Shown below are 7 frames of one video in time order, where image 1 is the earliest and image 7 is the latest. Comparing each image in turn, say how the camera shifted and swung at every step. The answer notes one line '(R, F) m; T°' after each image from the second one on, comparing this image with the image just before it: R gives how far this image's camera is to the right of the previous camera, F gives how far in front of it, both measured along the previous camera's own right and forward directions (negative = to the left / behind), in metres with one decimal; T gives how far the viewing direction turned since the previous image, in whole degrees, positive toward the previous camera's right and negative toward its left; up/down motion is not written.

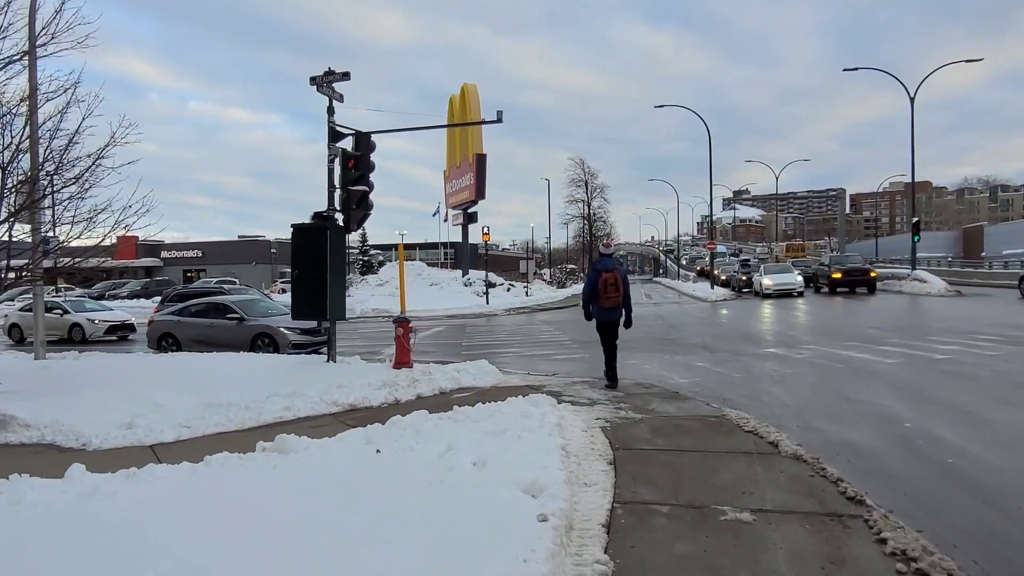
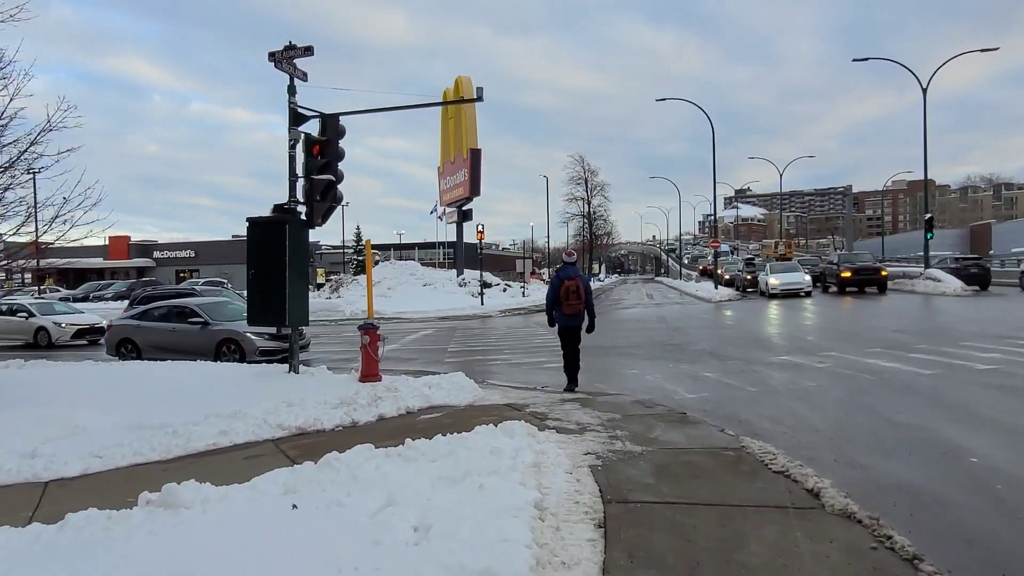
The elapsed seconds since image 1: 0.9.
(+0.2, +1.3) m; 0°
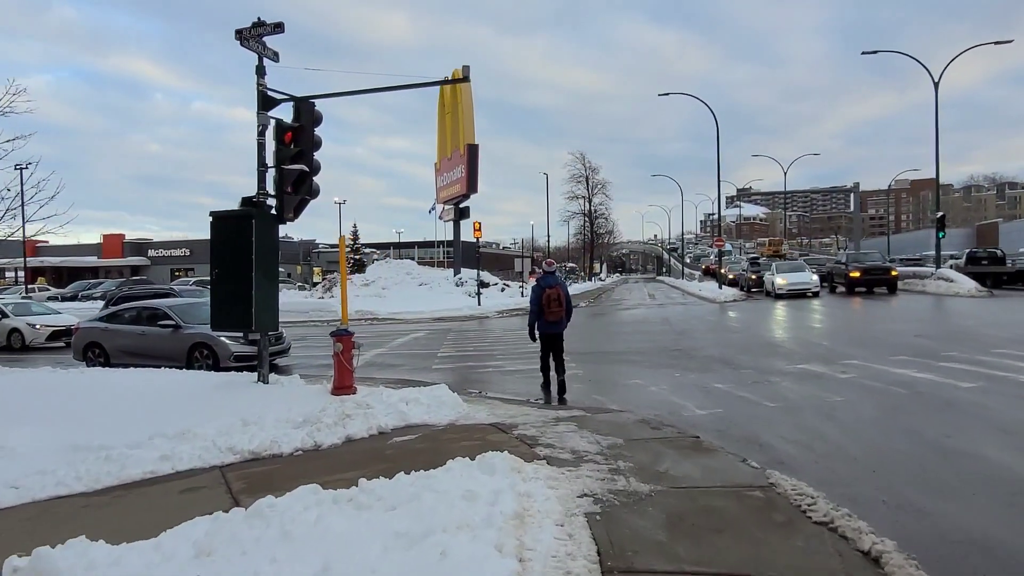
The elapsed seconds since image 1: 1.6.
(+0.1, +1.0) m; 0°
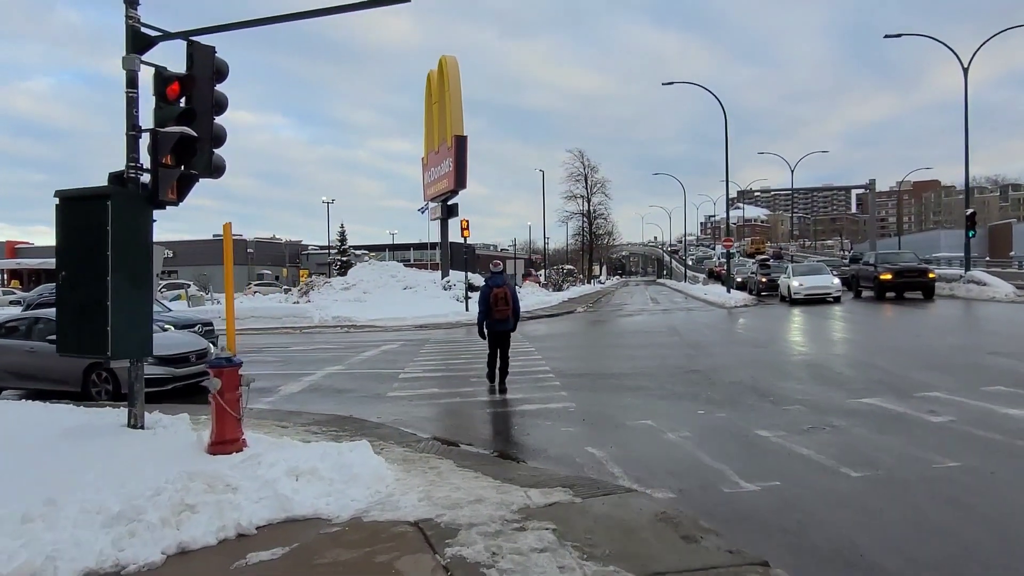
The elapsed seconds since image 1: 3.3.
(+0.3, +2.6) m; 0°
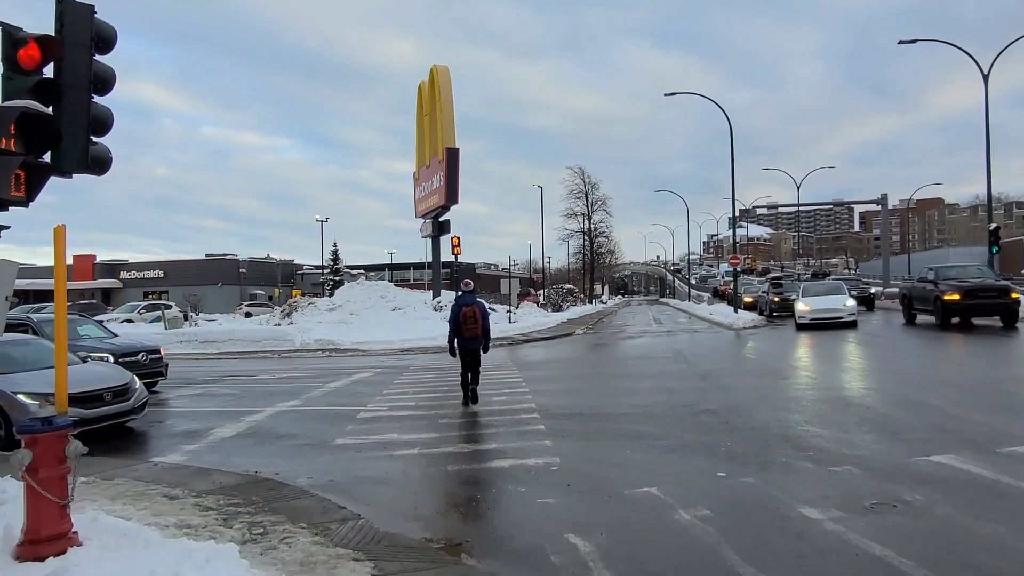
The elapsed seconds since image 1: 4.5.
(+0.3, +1.8) m; 0°
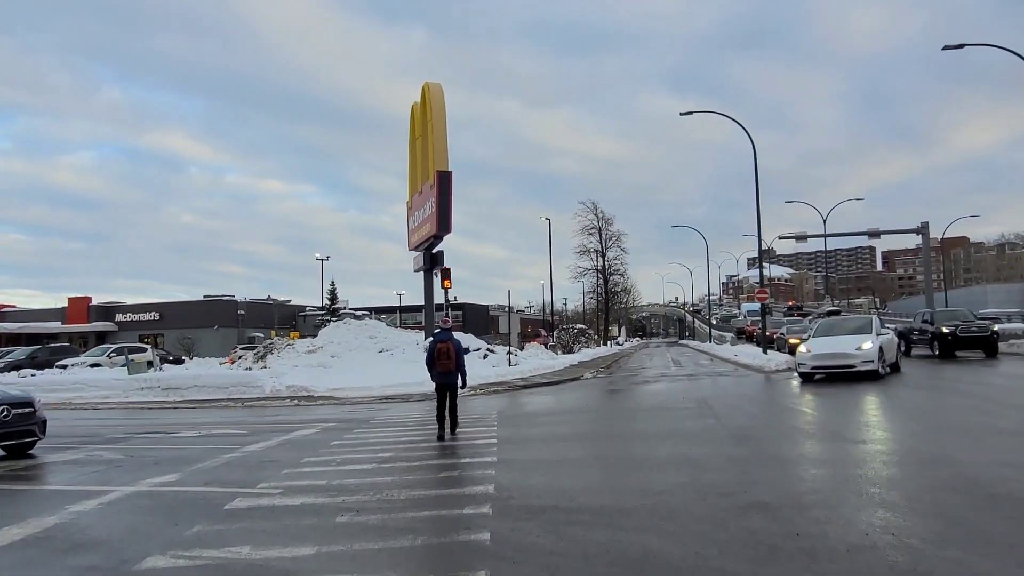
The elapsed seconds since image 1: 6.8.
(+0.7, +3.3) m; -1°
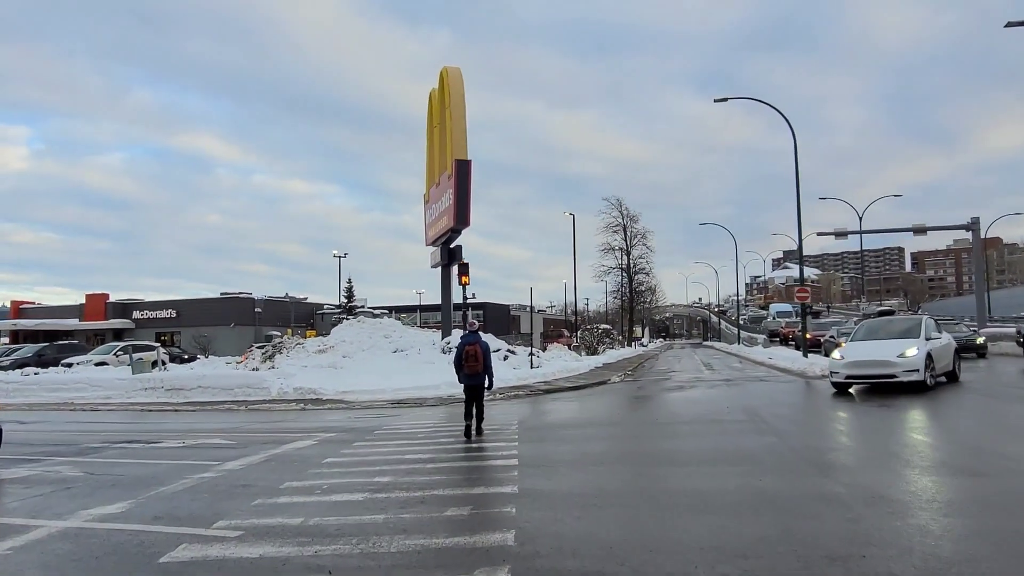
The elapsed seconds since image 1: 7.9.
(0.0, +1.7) m; -2°
